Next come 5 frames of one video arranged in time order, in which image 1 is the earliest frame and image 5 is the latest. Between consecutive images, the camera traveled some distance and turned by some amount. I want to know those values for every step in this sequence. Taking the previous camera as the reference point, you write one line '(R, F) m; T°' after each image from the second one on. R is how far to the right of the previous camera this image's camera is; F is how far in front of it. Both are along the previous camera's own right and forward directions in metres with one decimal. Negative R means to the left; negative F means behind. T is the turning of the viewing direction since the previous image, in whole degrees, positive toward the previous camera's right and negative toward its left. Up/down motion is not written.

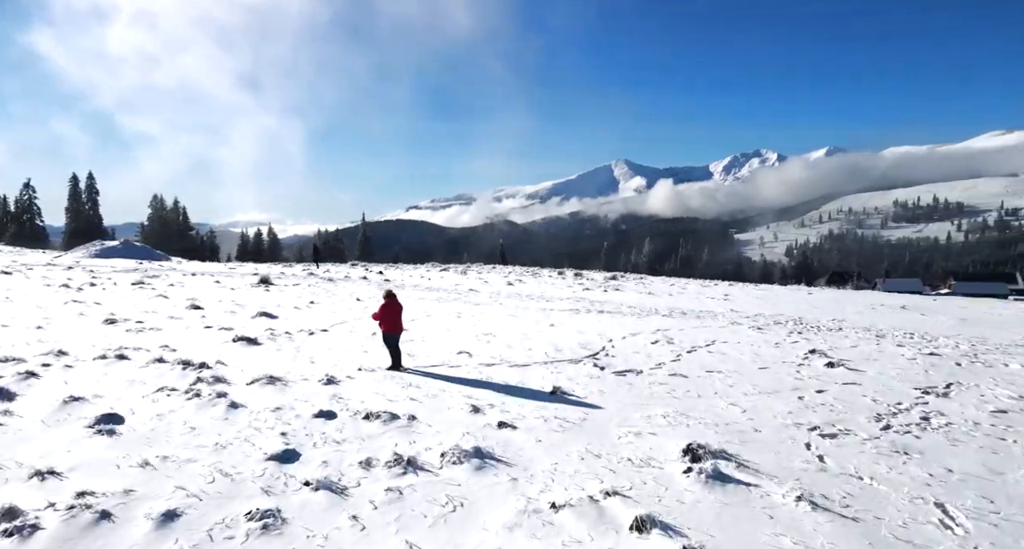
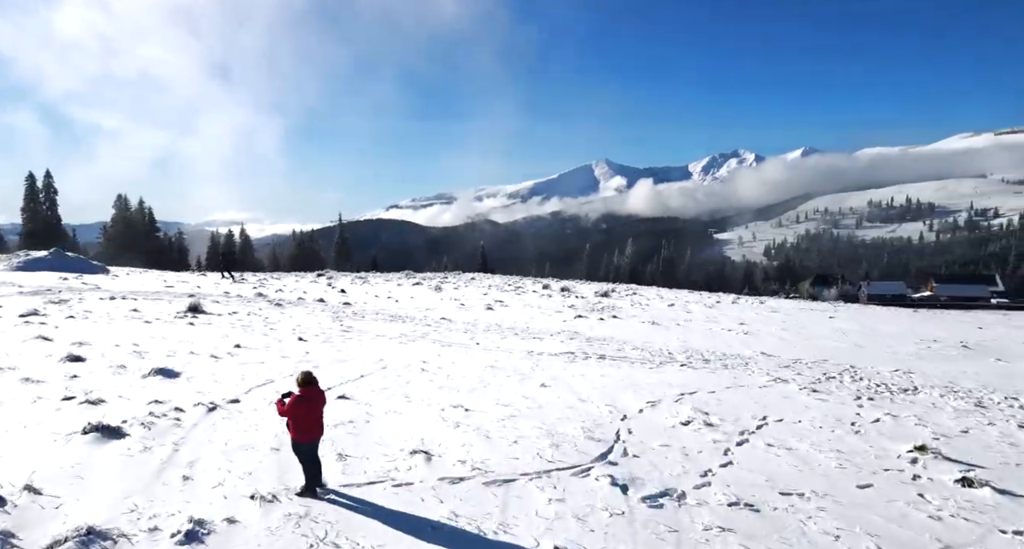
(0.0, +2.8) m; +2°
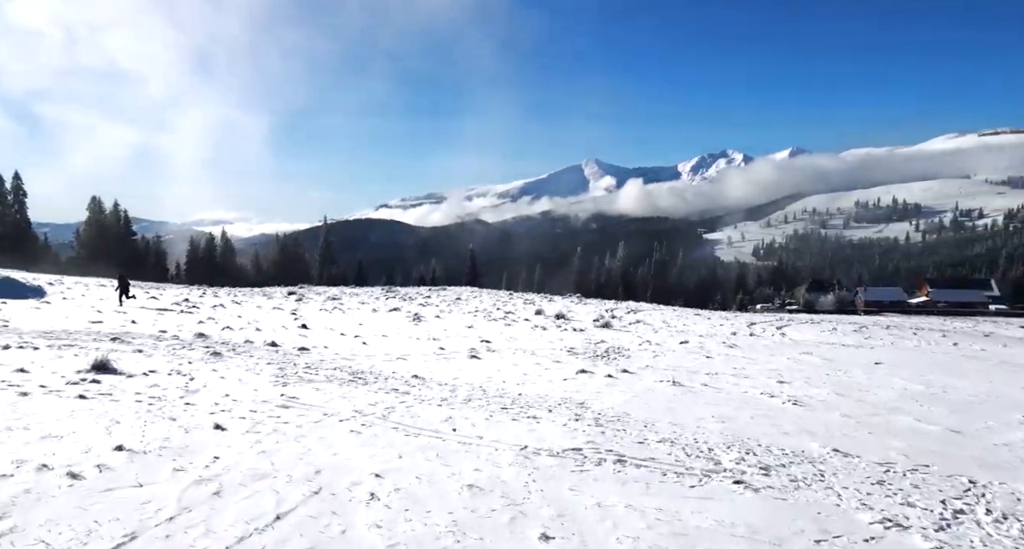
(0.0, +3.0) m; +1°
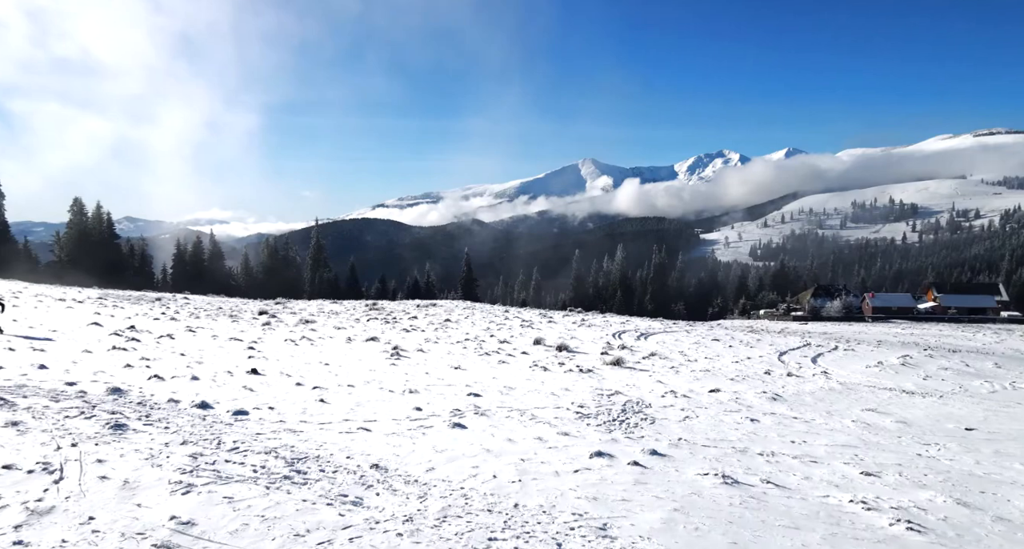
(0.0, +3.3) m; 0°
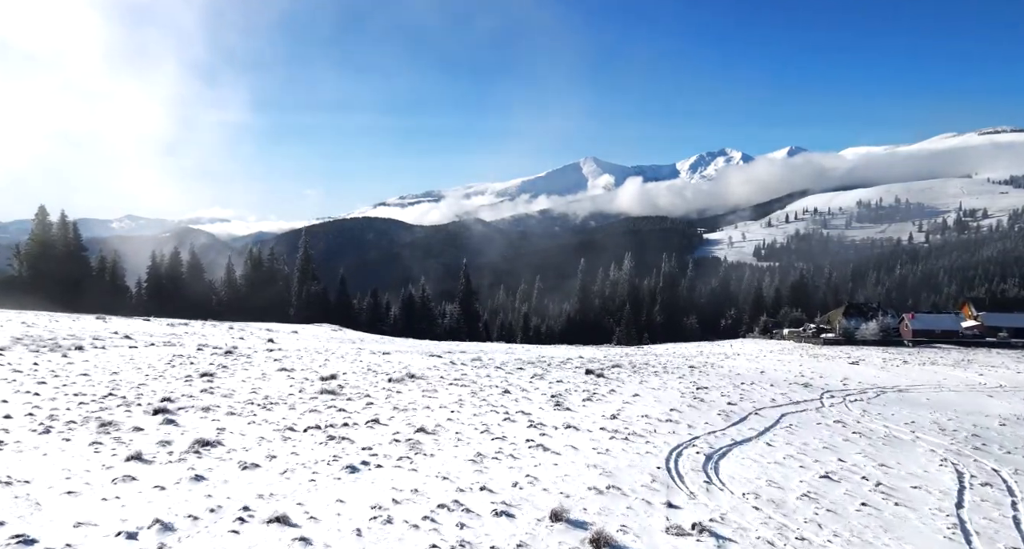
(0.0, +9.3) m; 0°
